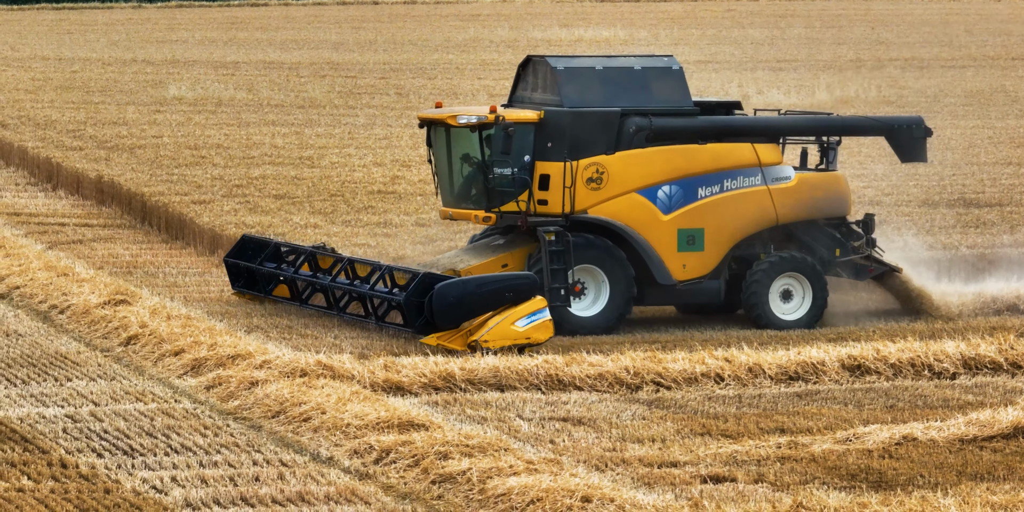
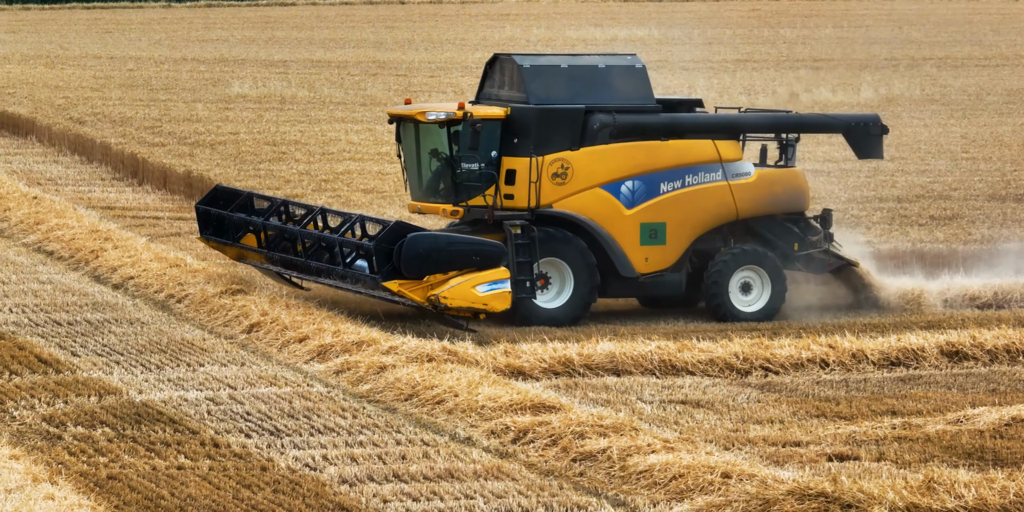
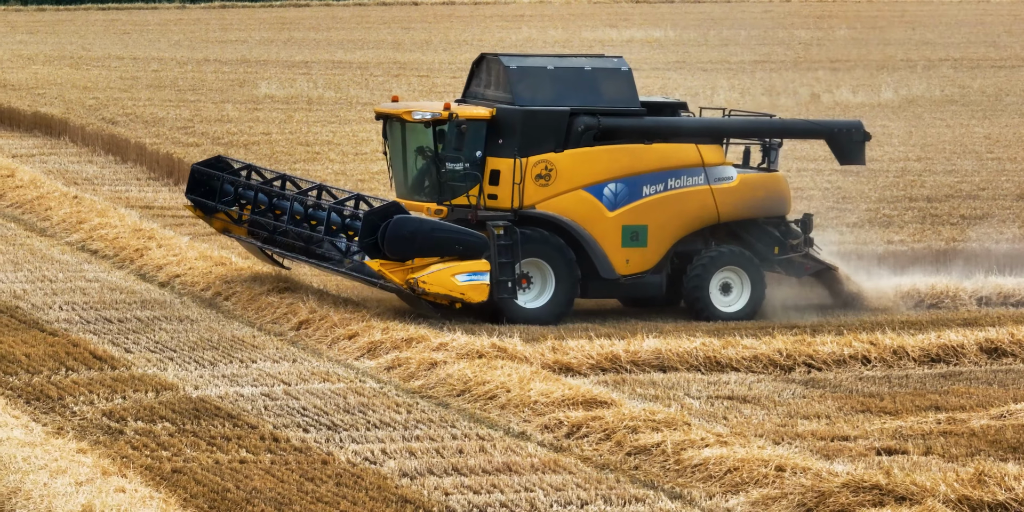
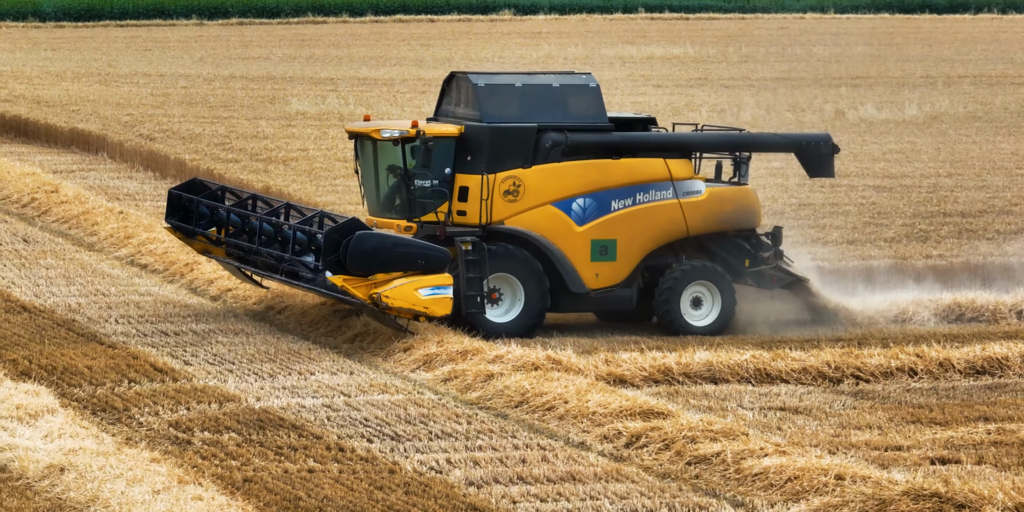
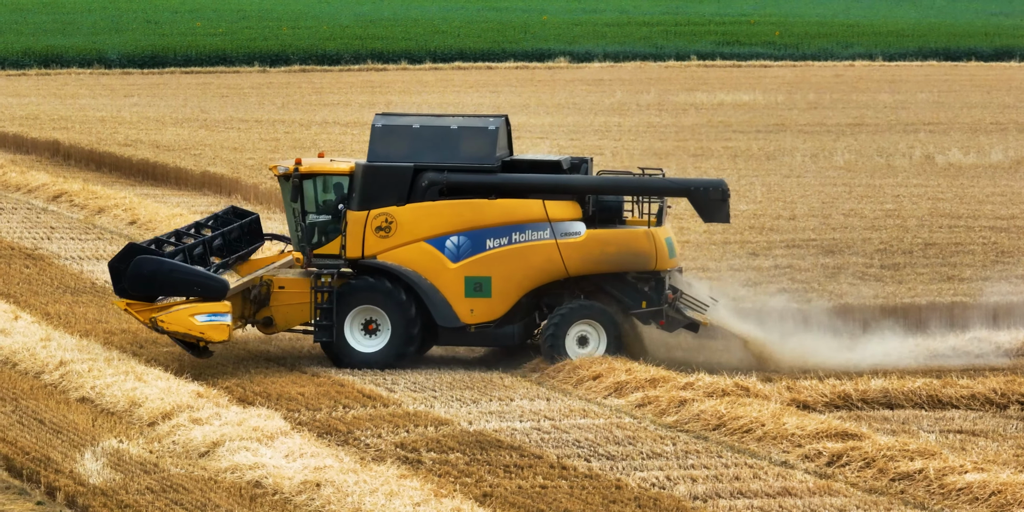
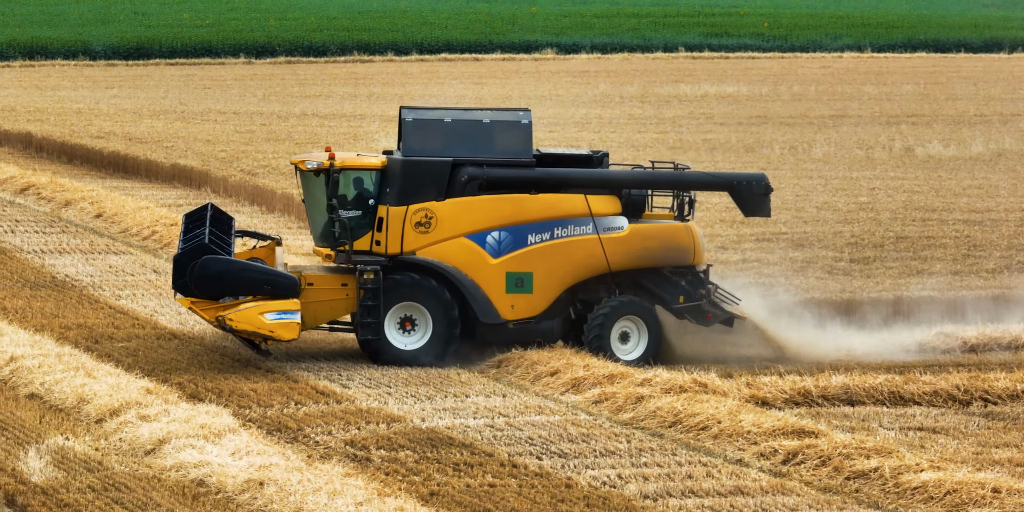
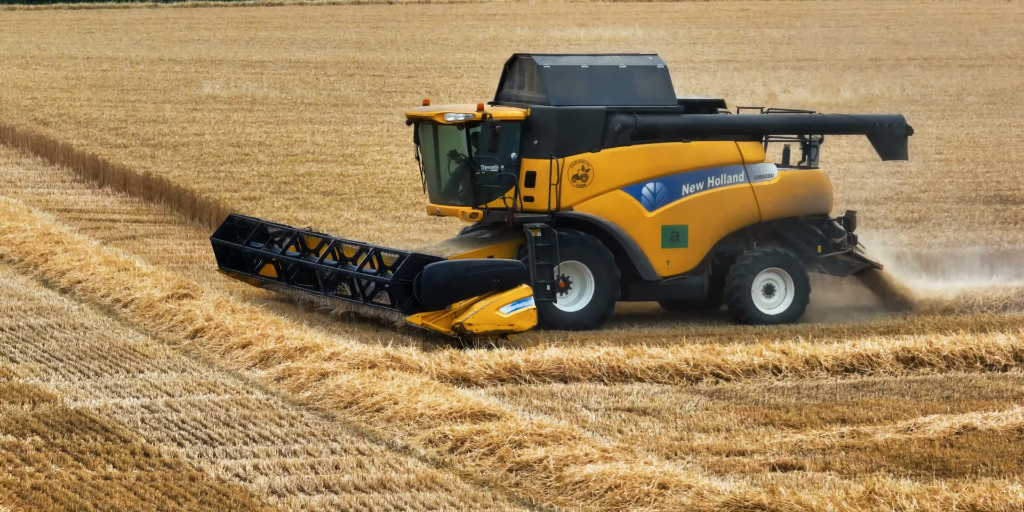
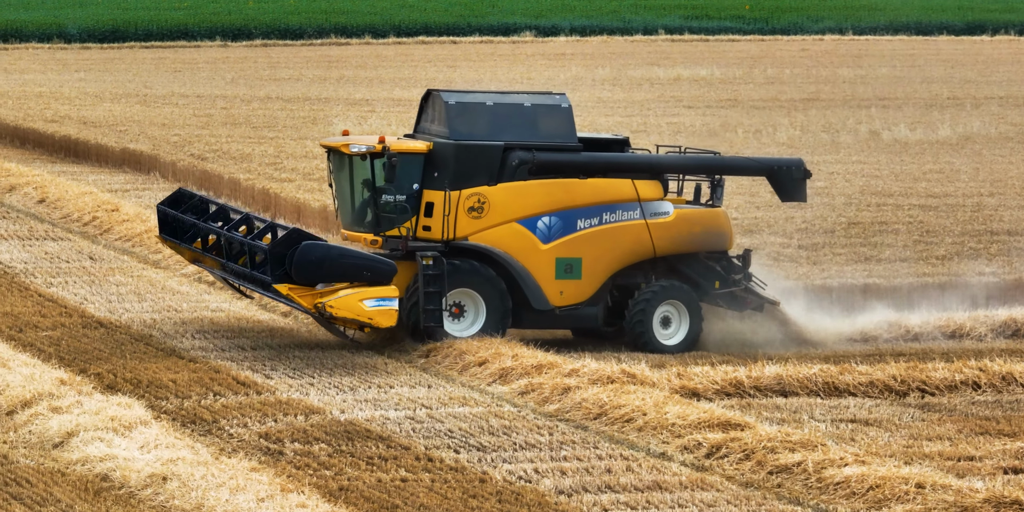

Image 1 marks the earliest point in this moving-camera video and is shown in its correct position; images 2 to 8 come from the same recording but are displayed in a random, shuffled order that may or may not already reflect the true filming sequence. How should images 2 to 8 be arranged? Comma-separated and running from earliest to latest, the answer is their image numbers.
7, 2, 3, 4, 8, 6, 5
